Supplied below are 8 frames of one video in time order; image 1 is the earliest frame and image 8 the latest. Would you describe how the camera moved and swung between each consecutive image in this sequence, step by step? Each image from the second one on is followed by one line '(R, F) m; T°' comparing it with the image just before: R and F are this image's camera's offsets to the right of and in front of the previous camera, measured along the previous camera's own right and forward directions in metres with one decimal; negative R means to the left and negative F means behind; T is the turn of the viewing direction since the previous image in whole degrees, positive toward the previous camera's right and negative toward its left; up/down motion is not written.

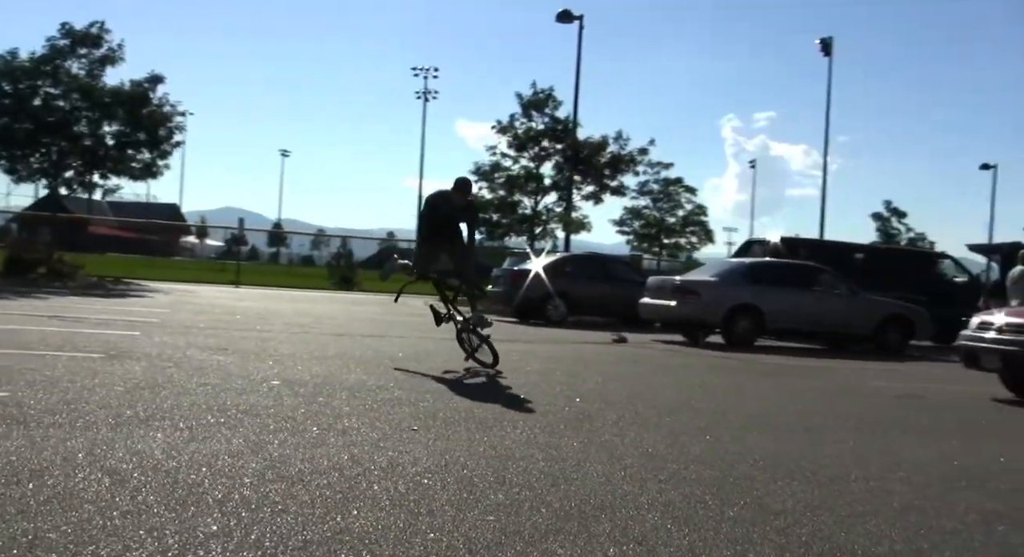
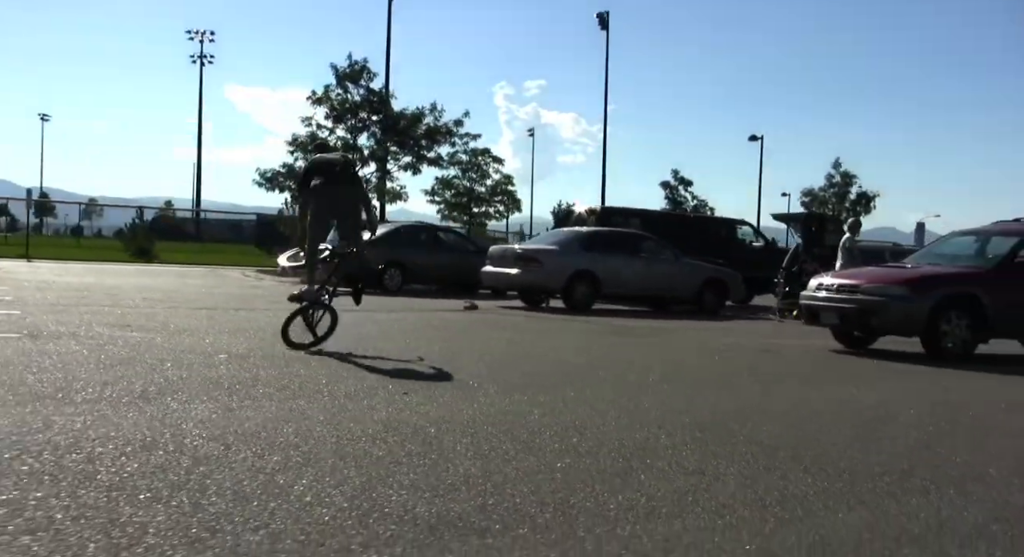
(-1.3, -0.5) m; +12°
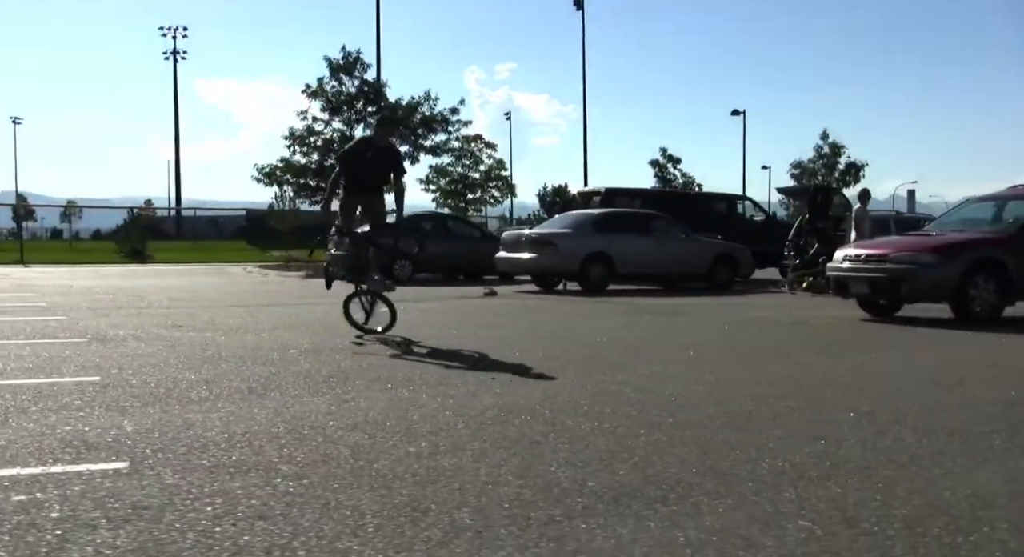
(-0.6, -0.2) m; 0°
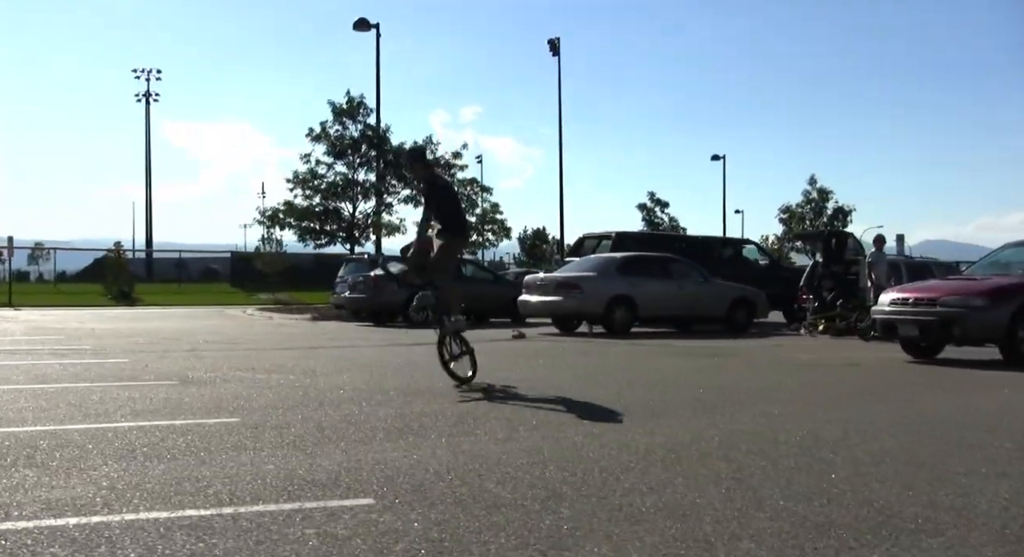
(-1.0, -0.1) m; +1°
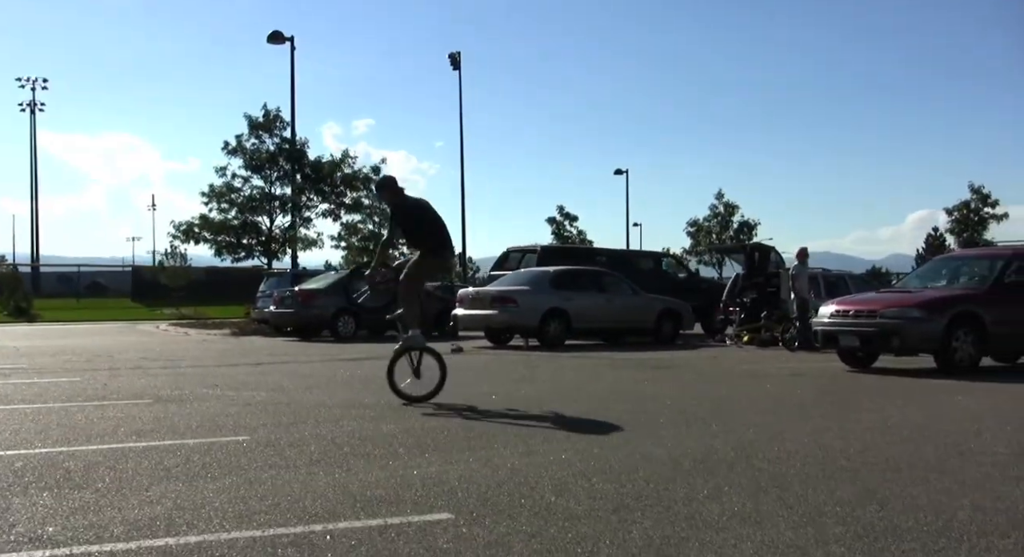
(-0.7, -0.1) m; +5°
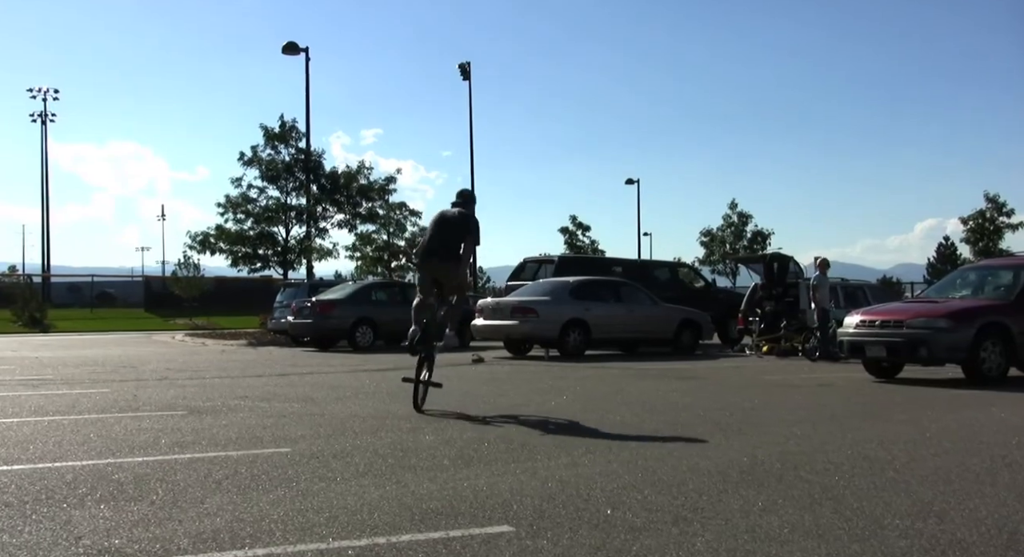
(-0.2, 0.0) m; -1°
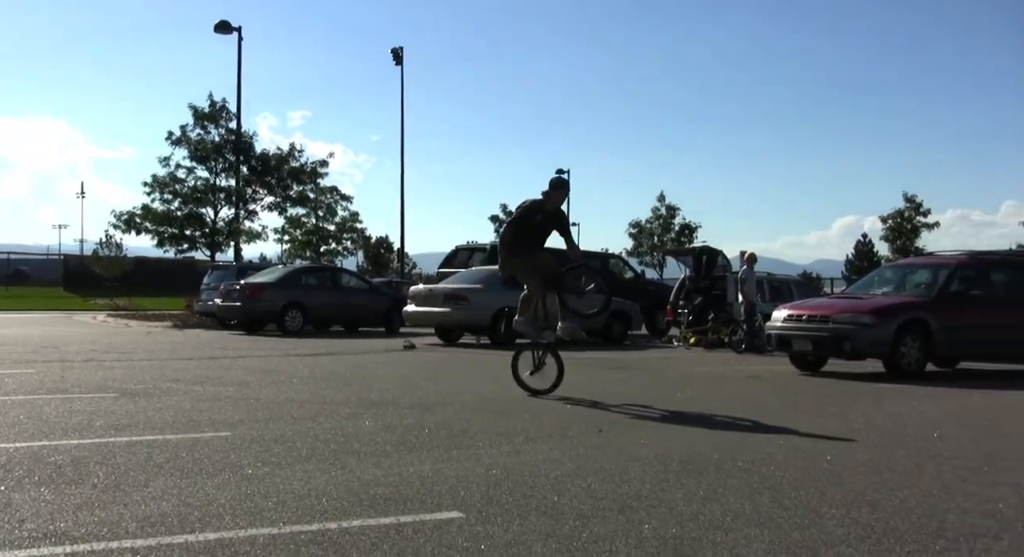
(-0.1, 0.0) m; +4°
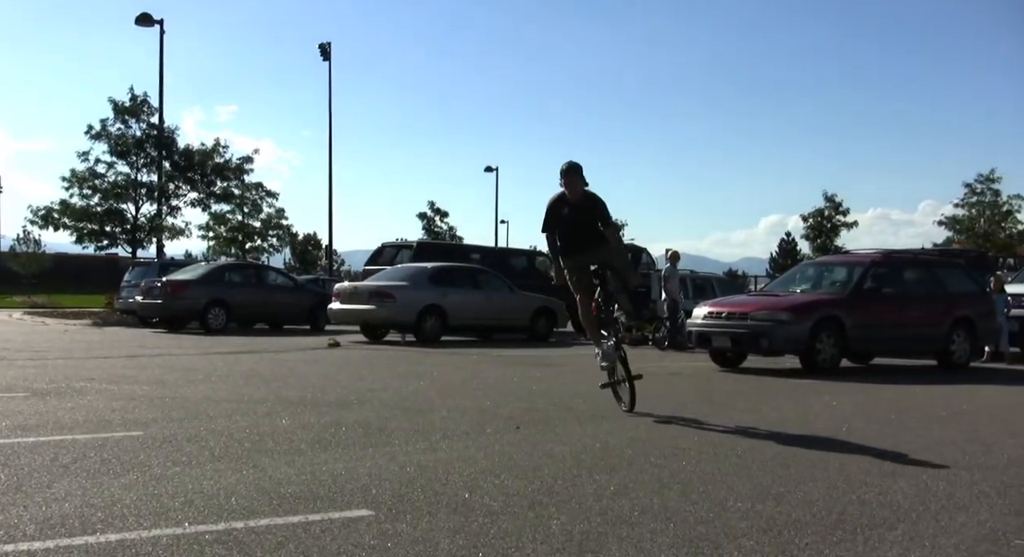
(+0.1, 0.0) m; +4°
